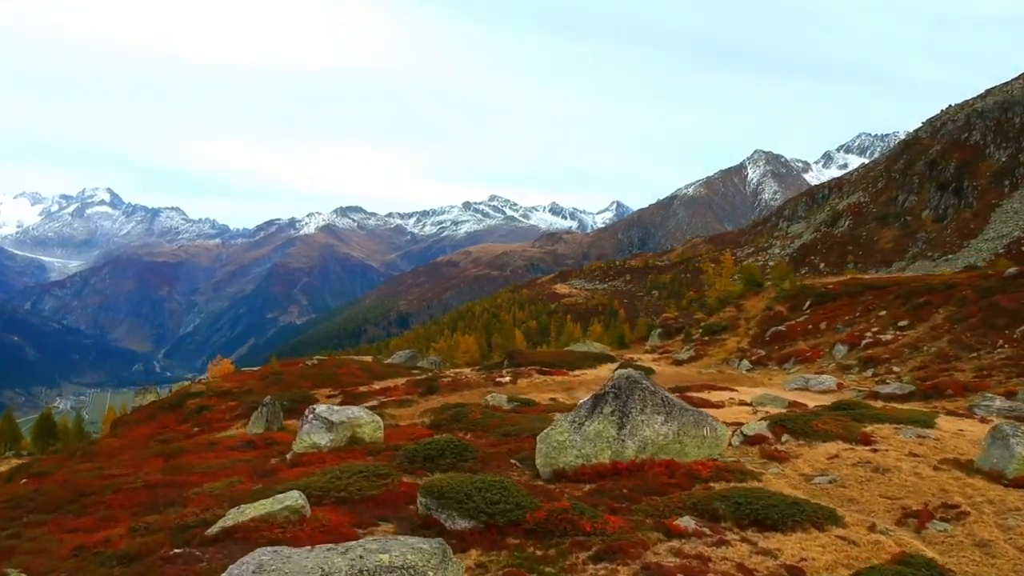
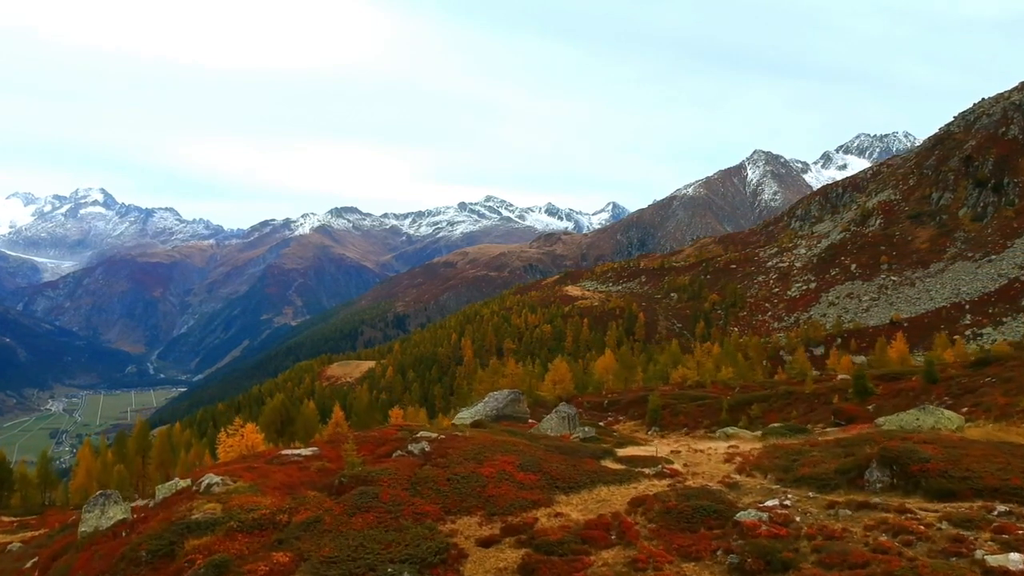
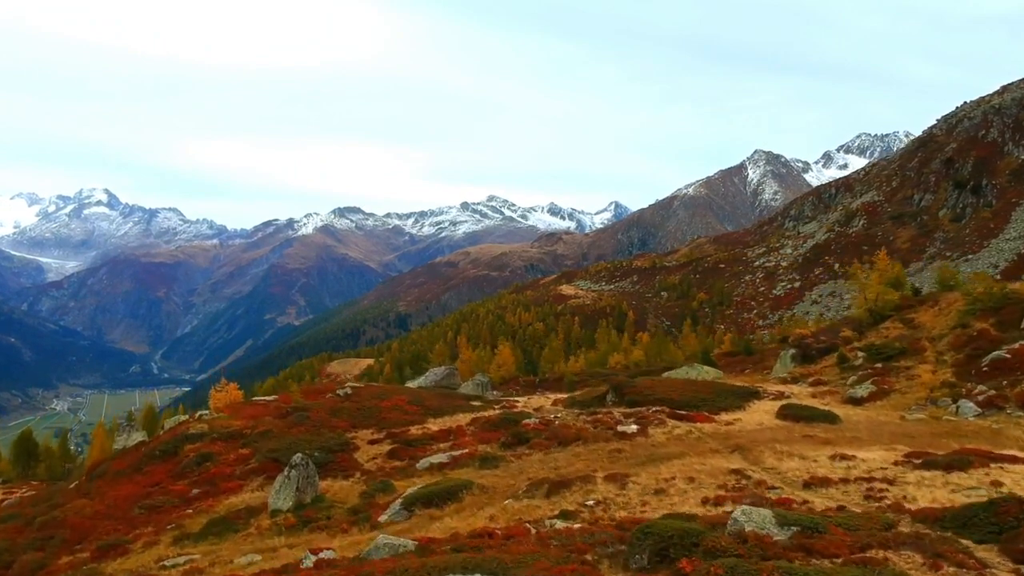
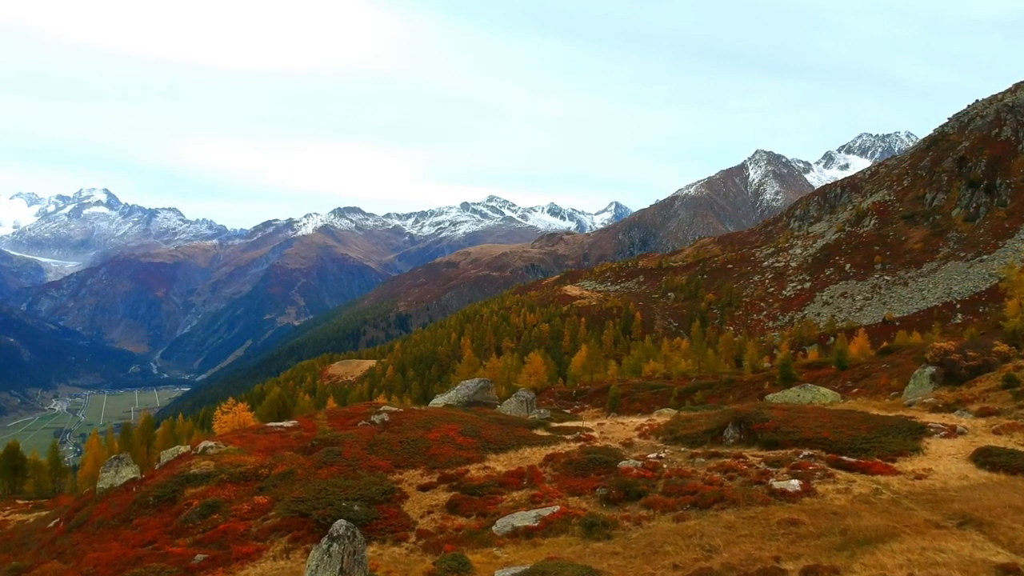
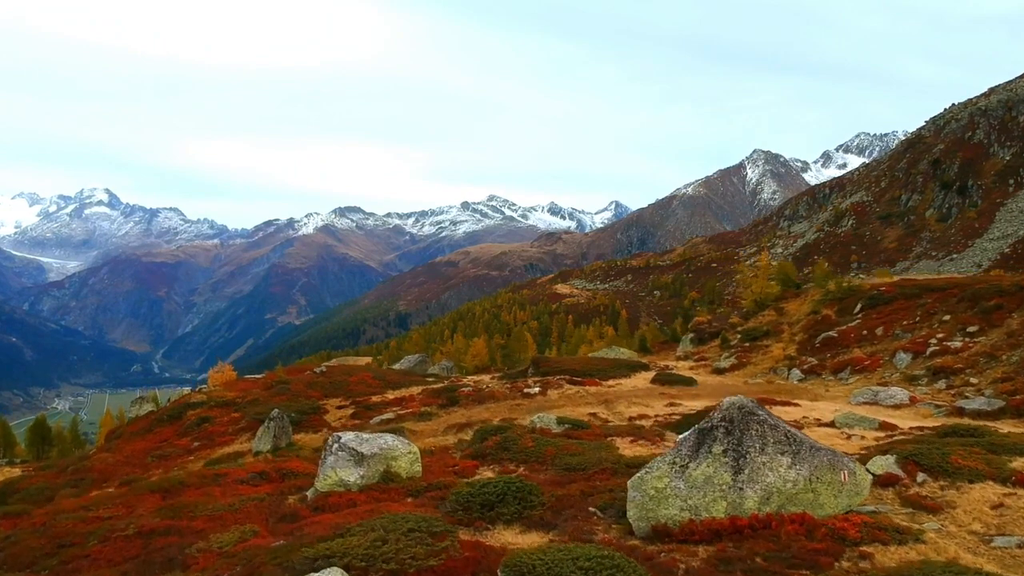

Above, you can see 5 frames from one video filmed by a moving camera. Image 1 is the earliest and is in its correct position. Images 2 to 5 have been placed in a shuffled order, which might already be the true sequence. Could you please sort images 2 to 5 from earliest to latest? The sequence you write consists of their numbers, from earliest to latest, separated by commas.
5, 3, 4, 2
